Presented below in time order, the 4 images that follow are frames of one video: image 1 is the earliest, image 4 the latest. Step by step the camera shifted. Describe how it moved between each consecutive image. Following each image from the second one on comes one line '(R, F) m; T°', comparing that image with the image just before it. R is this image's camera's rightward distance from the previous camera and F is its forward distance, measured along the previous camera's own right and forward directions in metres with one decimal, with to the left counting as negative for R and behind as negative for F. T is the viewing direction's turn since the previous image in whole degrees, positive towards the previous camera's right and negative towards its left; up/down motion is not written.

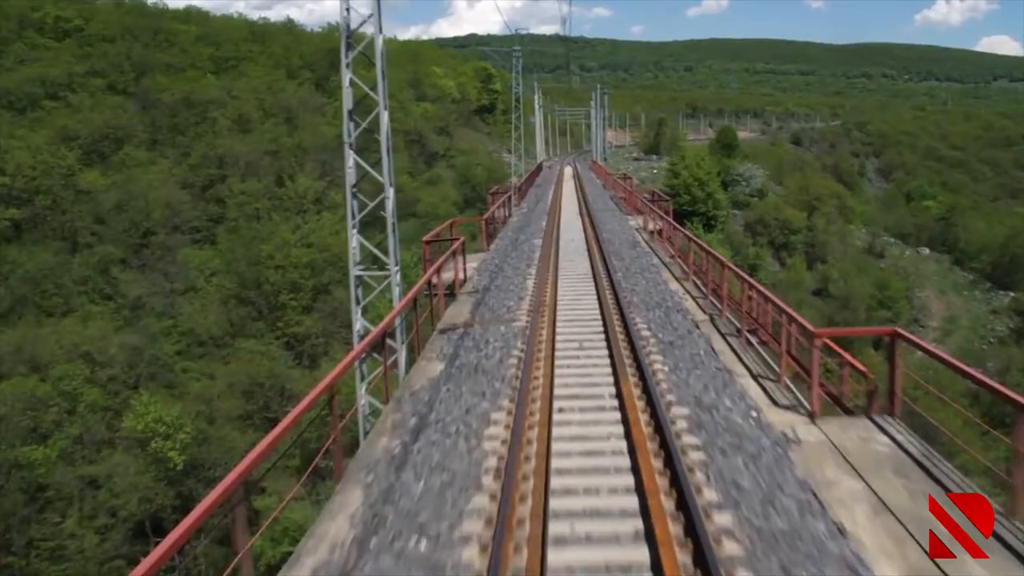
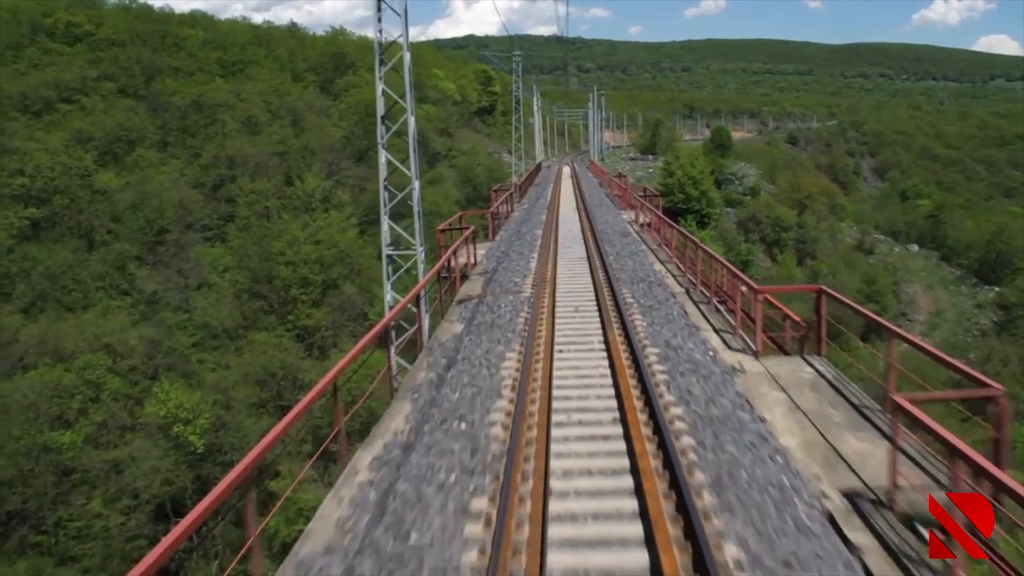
(-0.1, -1.9) m; 0°
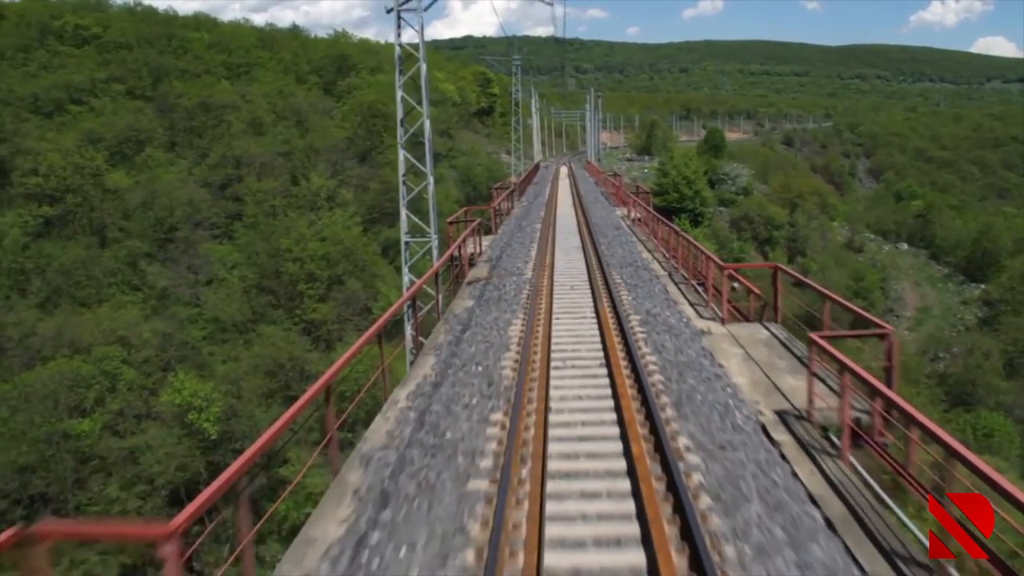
(-0.1, -1.6) m; 0°
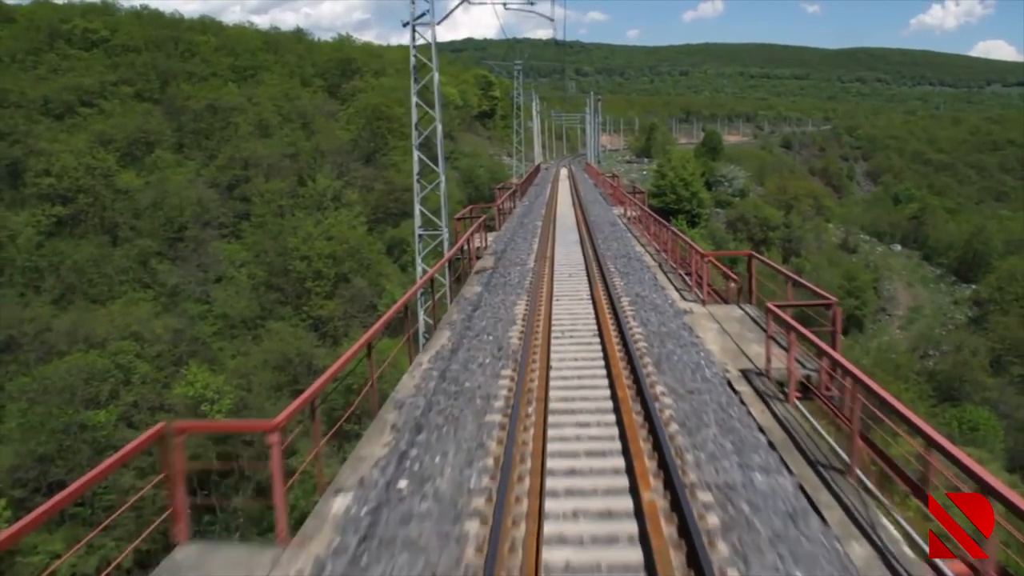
(-0.1, -1.3) m; 0°
